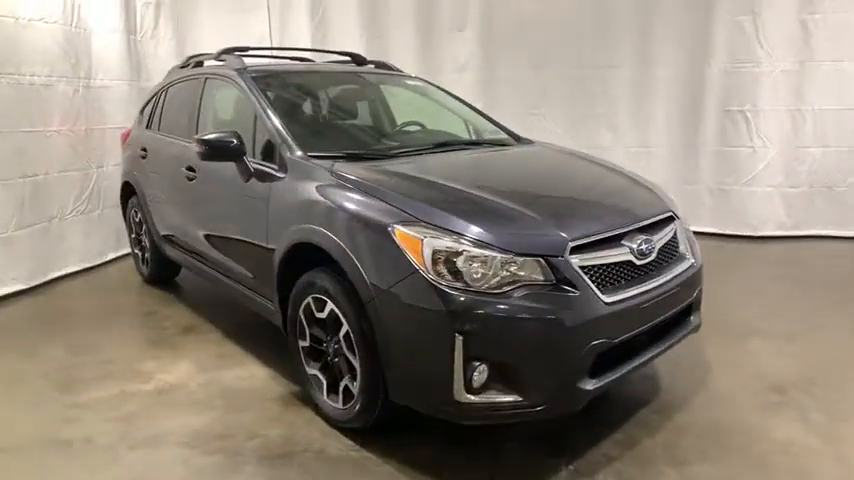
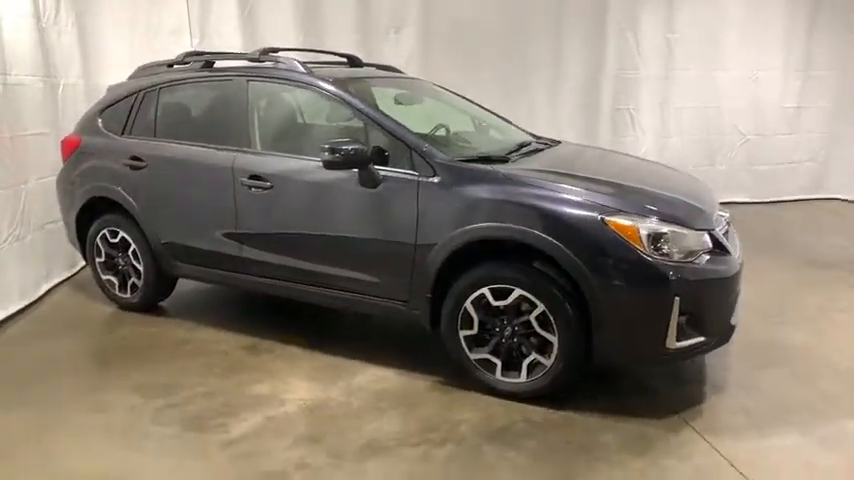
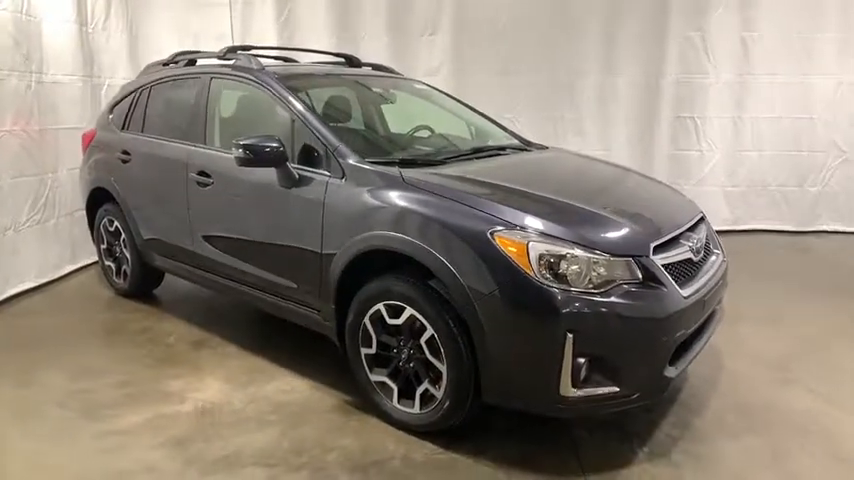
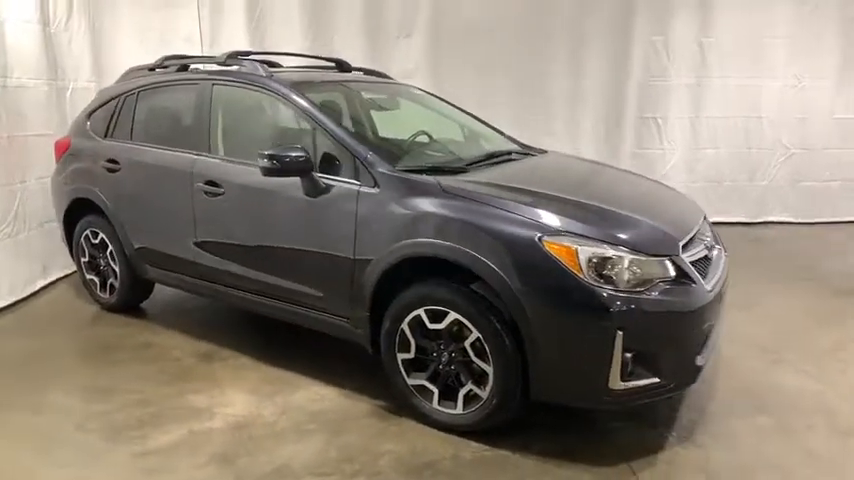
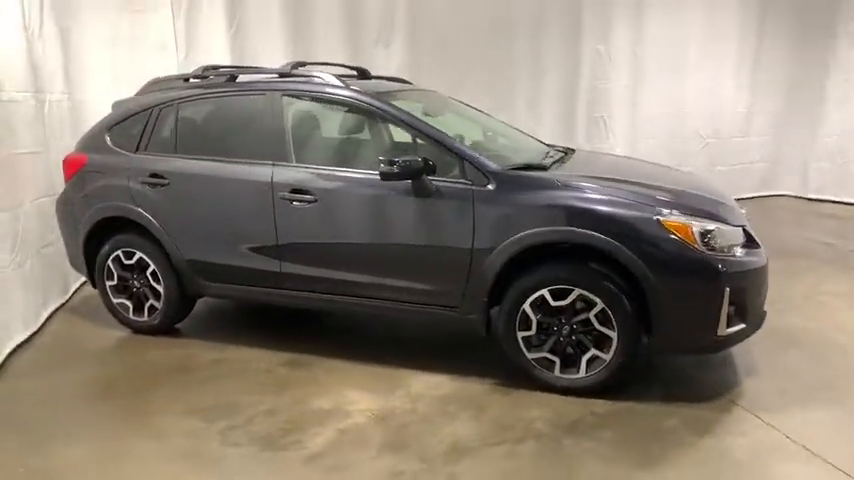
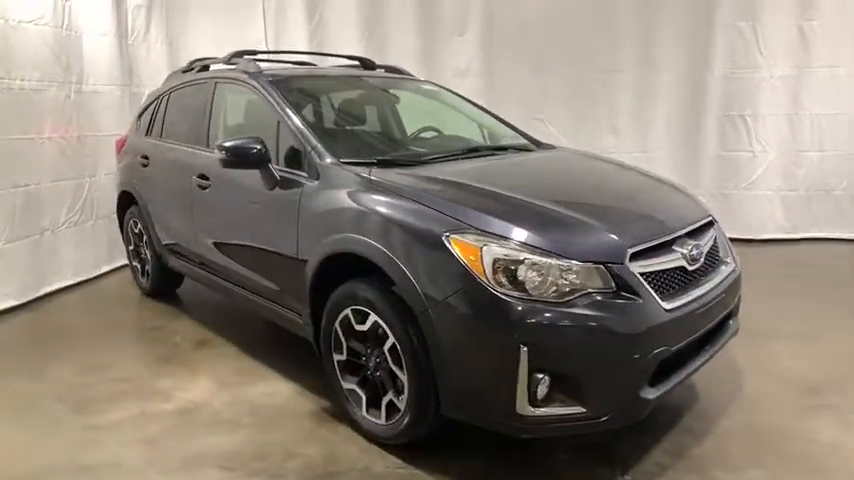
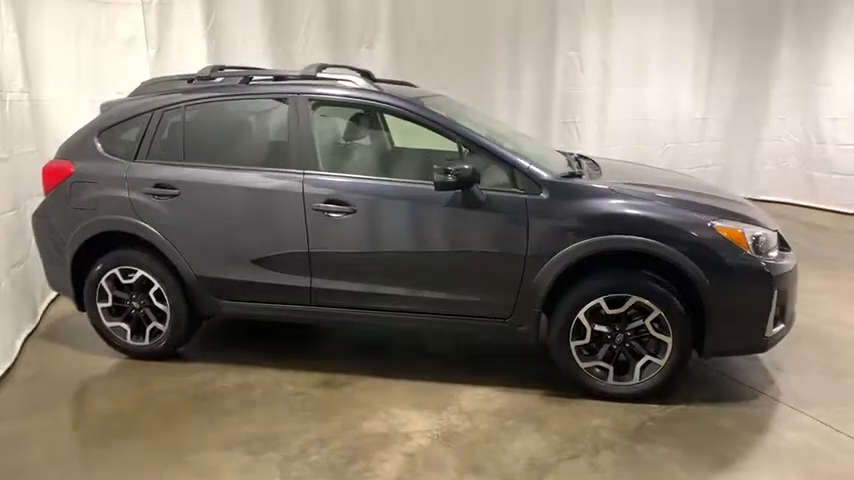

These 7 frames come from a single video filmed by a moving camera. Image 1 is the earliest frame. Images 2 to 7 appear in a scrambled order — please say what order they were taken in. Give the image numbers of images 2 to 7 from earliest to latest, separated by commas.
6, 3, 4, 2, 5, 7
